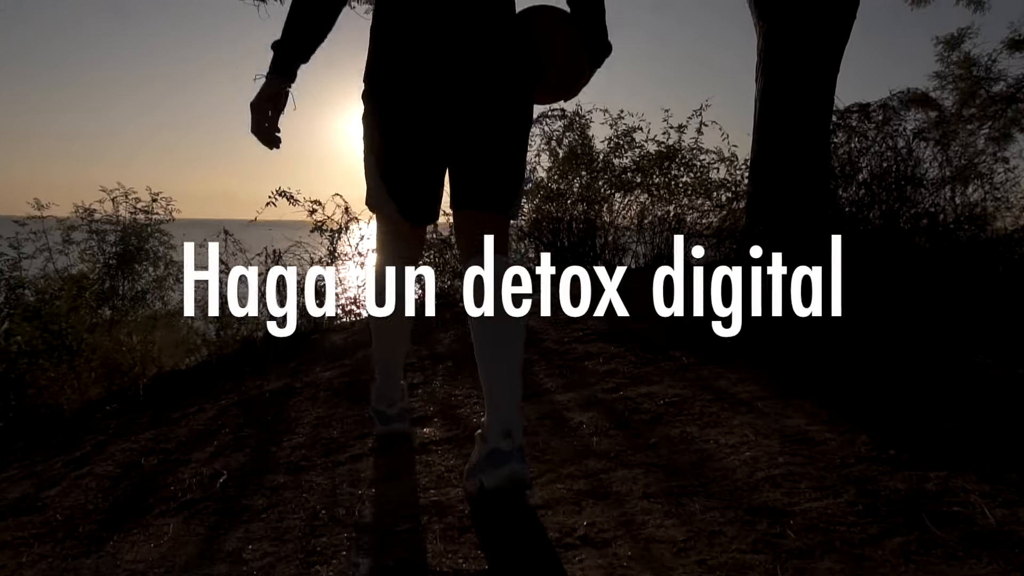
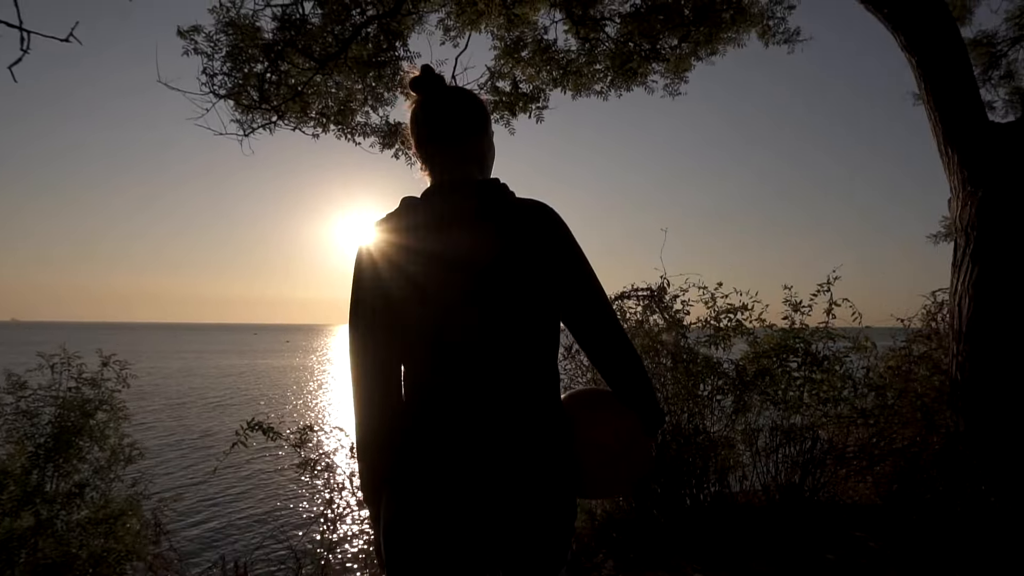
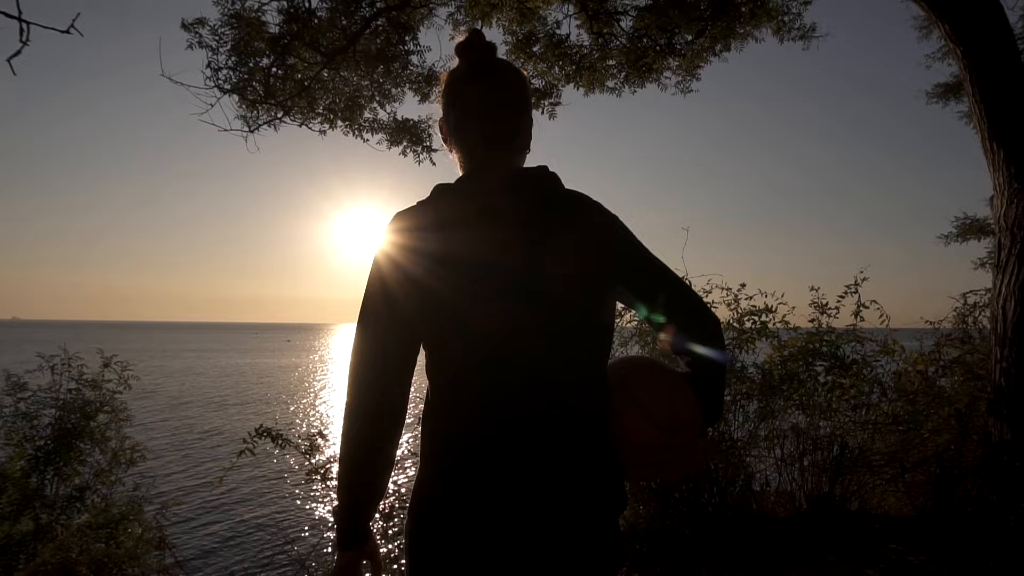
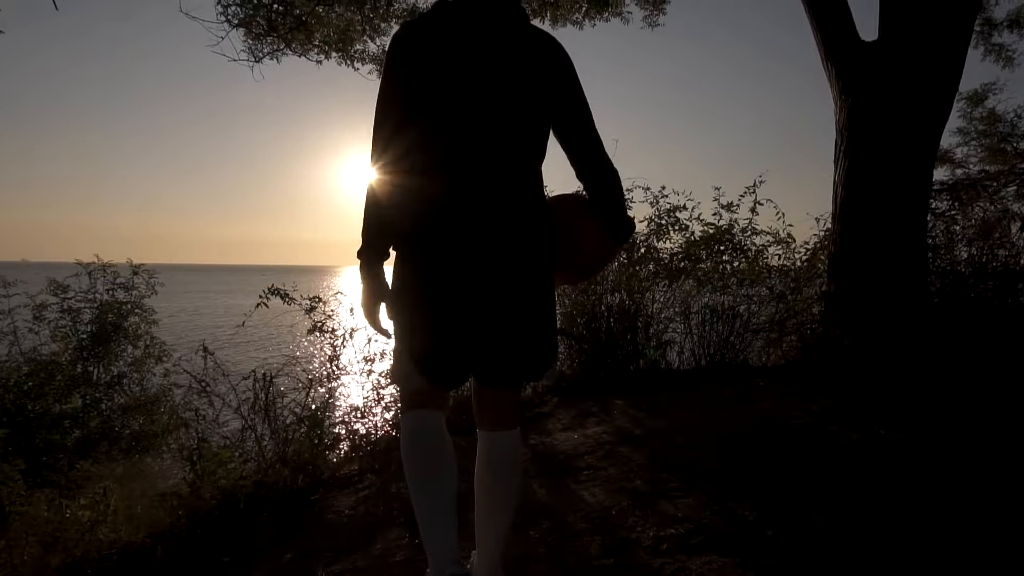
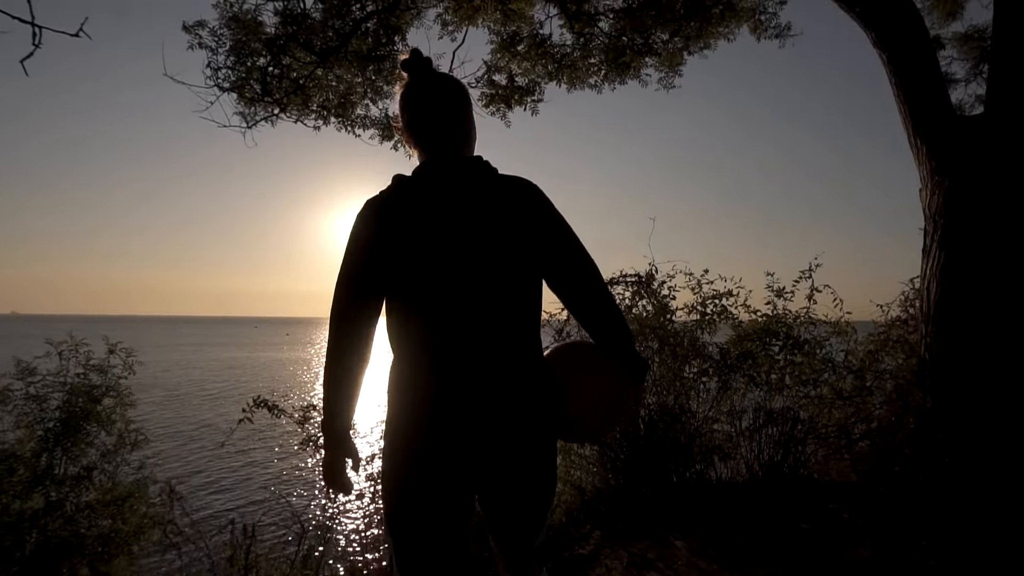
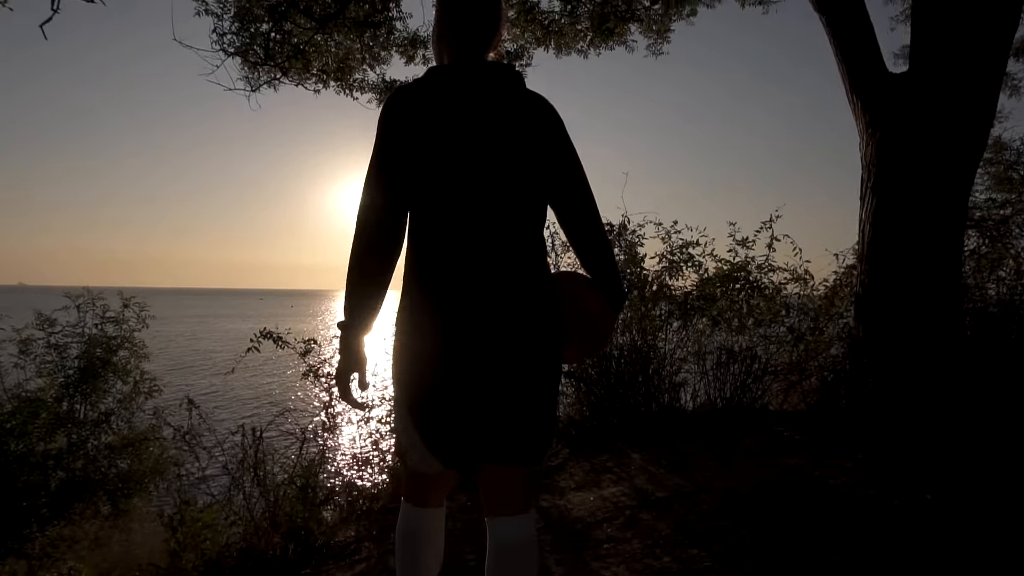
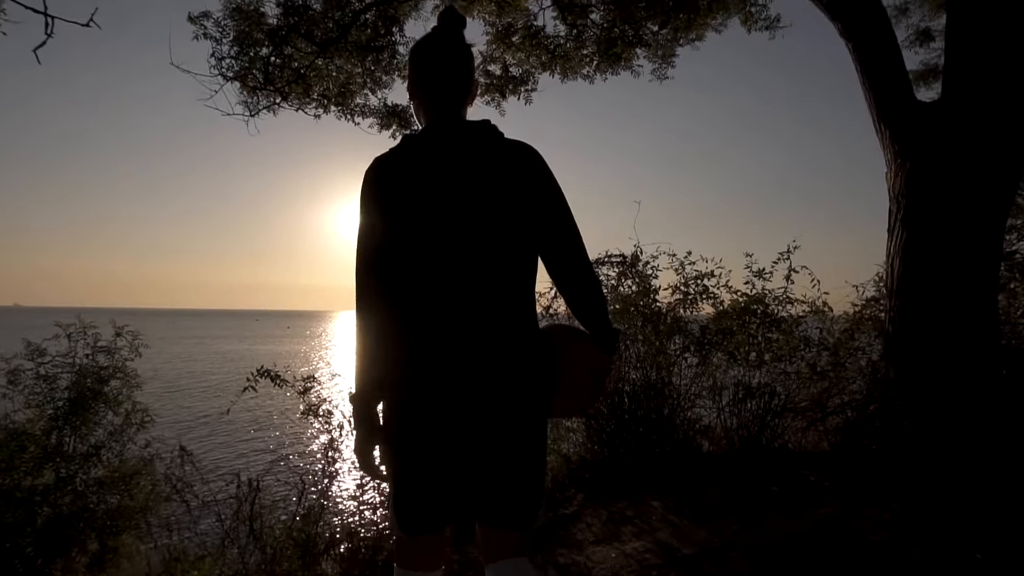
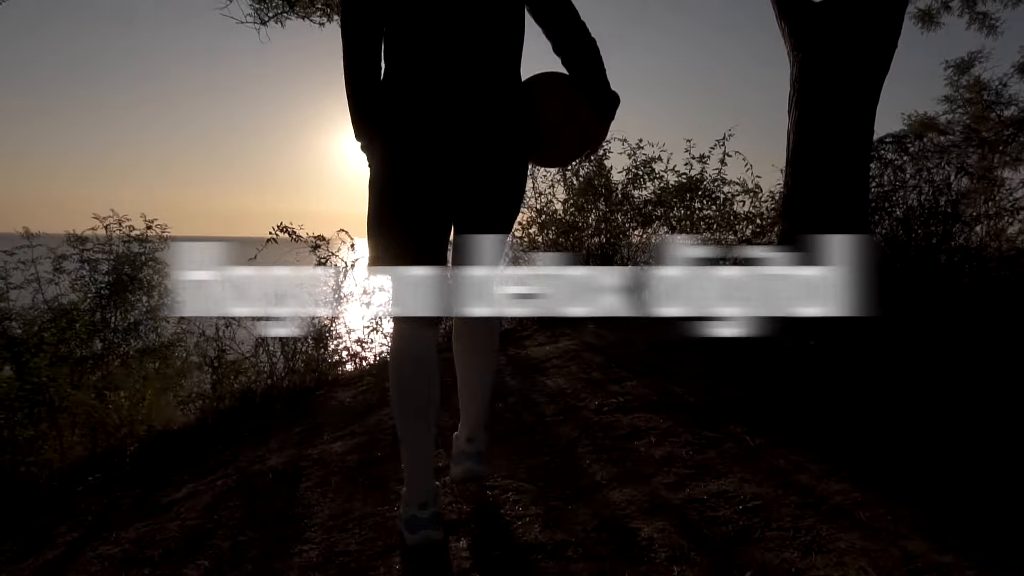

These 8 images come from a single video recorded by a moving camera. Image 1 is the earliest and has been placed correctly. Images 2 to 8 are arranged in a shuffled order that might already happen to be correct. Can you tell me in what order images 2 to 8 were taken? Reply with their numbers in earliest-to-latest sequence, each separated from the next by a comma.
8, 4, 6, 7, 5, 2, 3
